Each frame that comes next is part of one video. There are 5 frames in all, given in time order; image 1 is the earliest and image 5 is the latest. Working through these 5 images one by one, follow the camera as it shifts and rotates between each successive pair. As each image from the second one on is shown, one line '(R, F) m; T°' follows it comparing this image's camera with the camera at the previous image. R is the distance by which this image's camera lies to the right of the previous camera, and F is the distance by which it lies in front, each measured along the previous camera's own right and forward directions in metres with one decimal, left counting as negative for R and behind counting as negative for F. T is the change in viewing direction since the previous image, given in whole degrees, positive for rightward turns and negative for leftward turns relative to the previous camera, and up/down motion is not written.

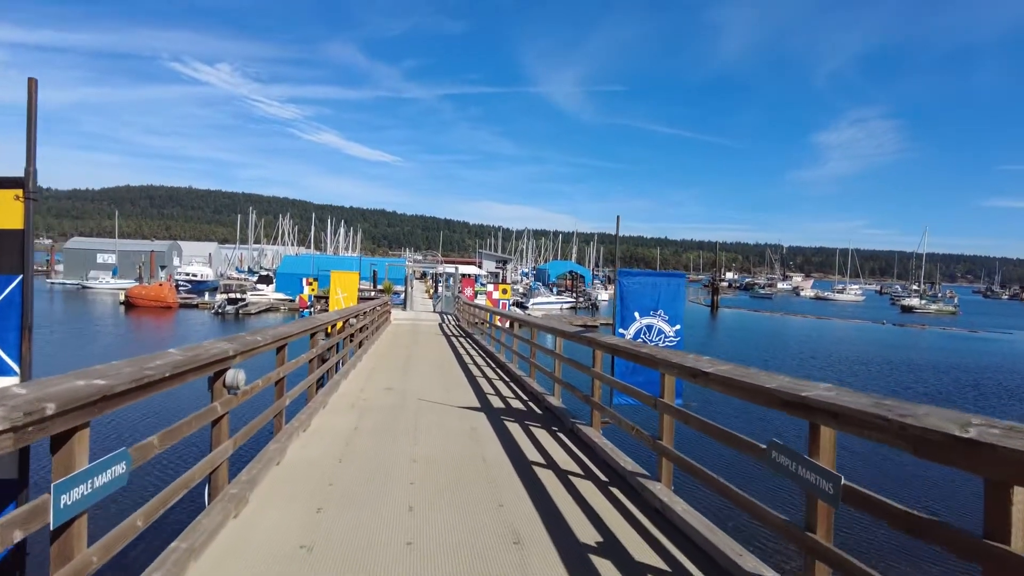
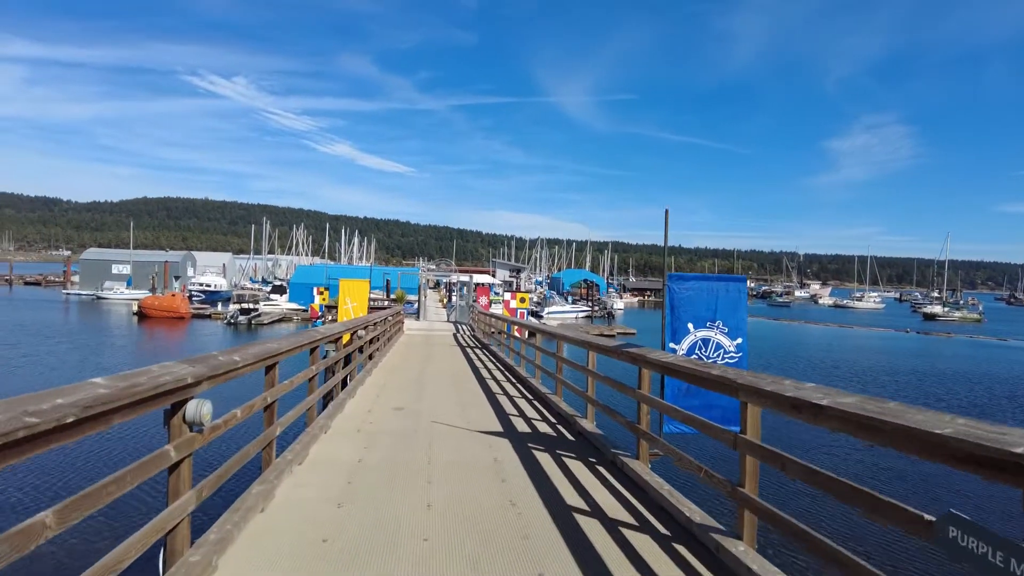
(-0.1, +0.9) m; -1°
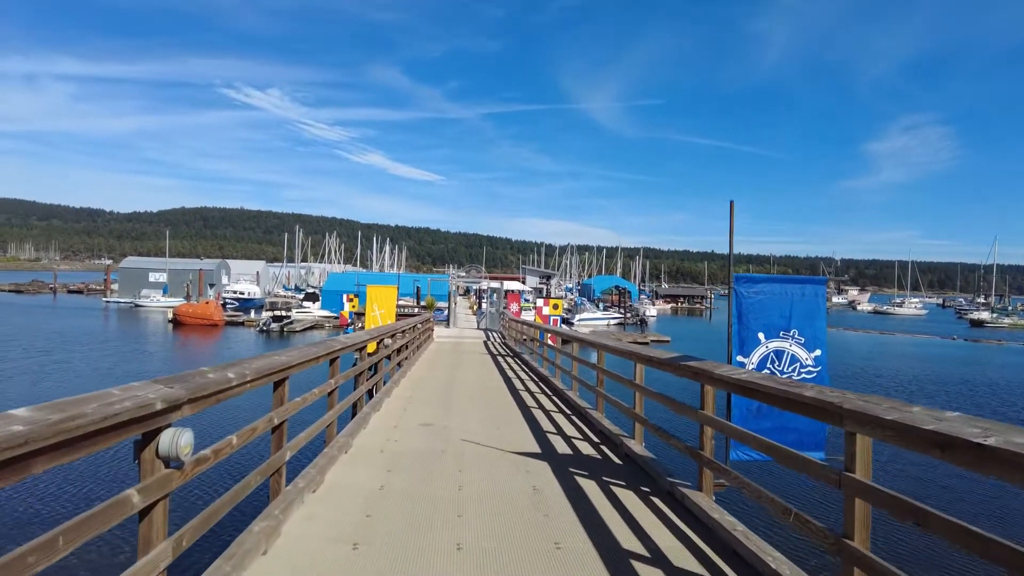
(-0.1, +0.7) m; -3°
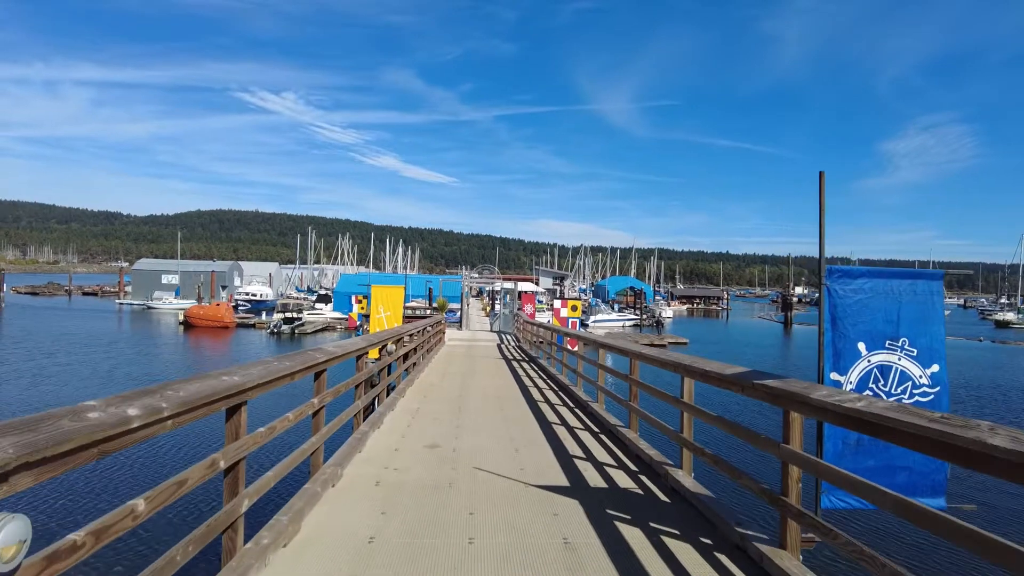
(-0.1, +1.0) m; -1°
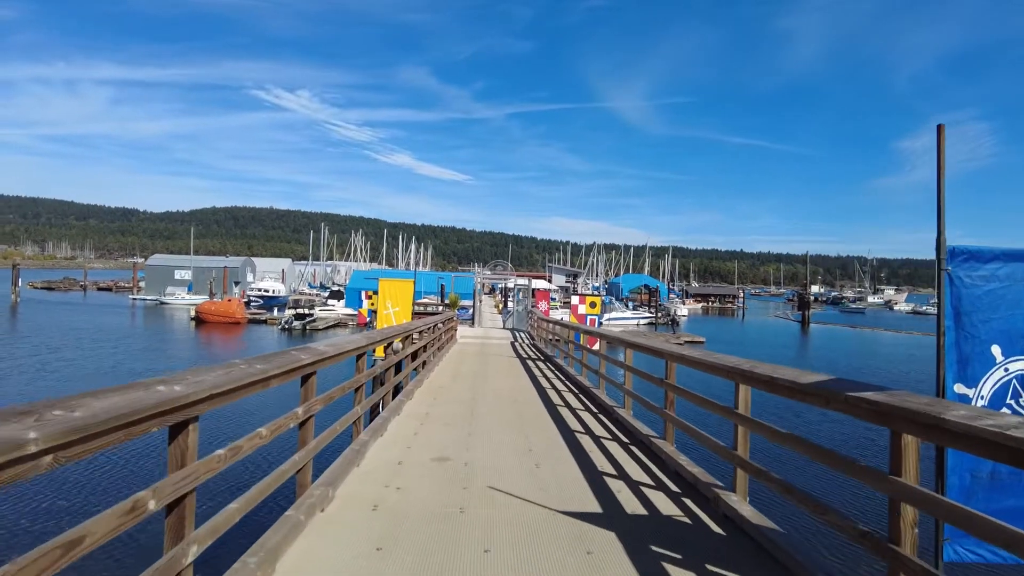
(-0.1, +0.8) m; -1°
